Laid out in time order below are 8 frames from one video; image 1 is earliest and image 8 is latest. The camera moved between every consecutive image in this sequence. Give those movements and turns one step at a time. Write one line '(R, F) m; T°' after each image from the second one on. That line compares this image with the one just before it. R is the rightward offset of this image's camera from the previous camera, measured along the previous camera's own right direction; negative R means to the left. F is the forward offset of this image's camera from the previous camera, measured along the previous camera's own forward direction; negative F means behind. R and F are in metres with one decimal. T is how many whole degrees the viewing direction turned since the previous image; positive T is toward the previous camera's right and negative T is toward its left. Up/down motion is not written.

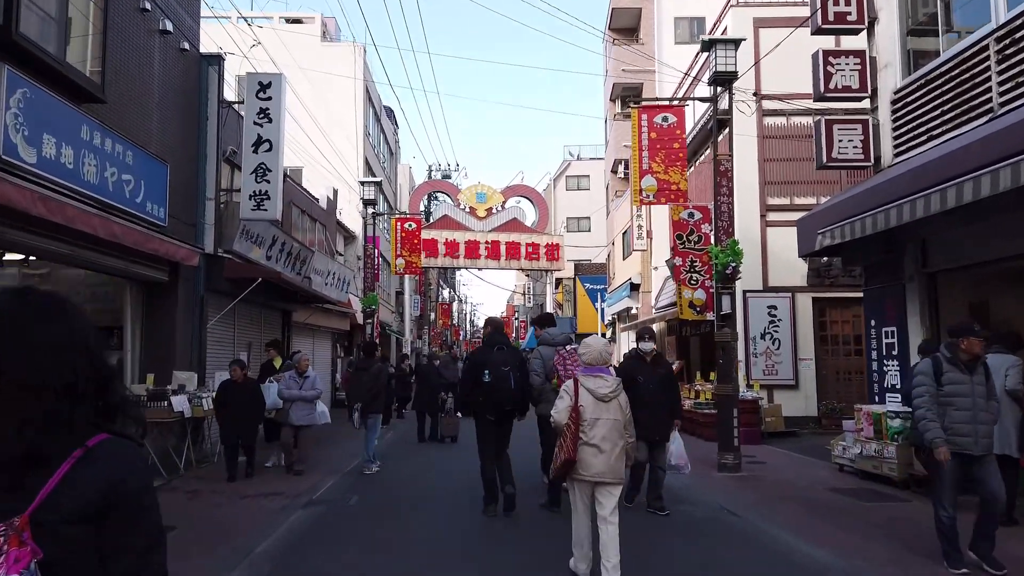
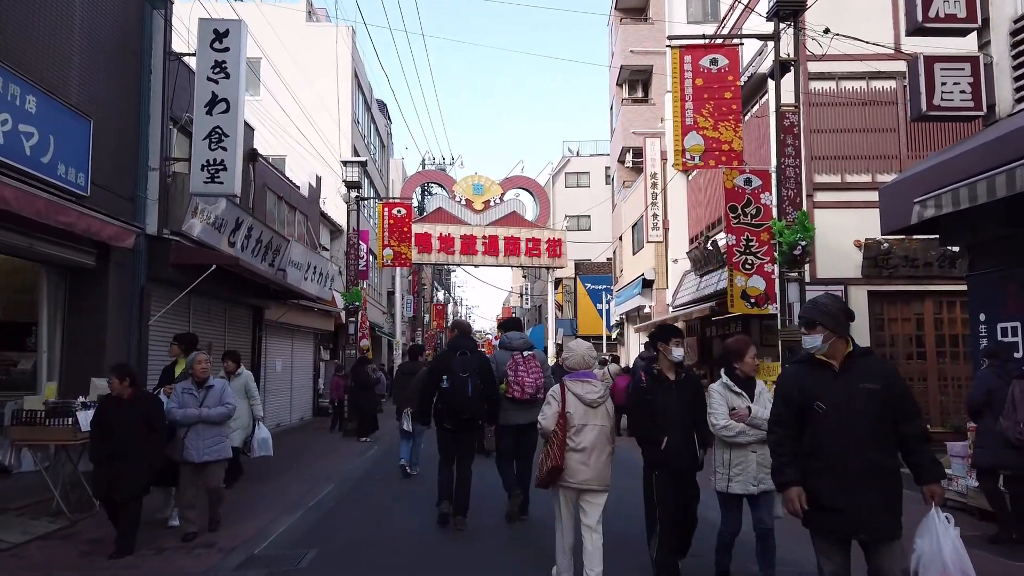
(-0.2, +2.4) m; 0°
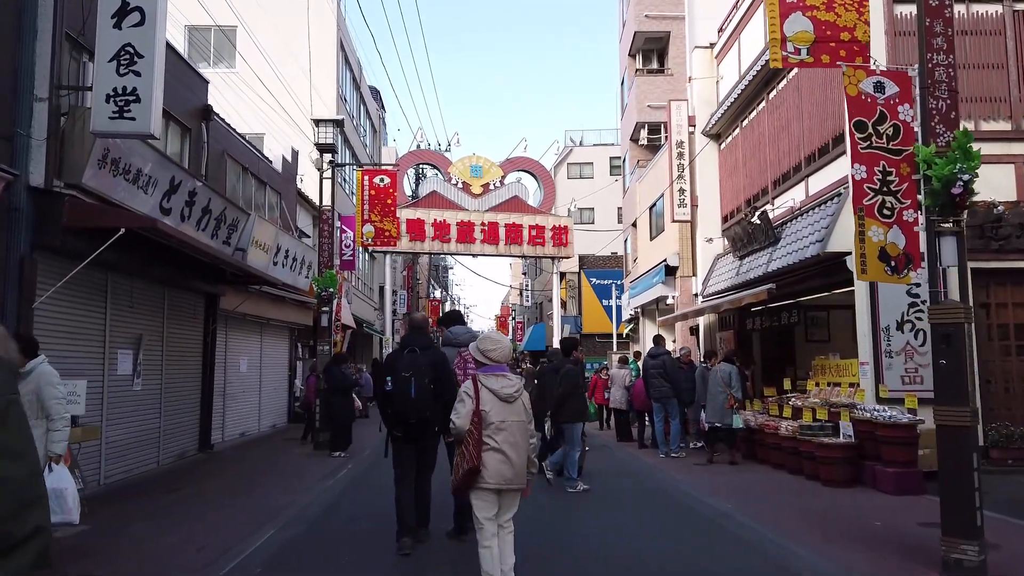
(-0.1, +2.9) m; 0°
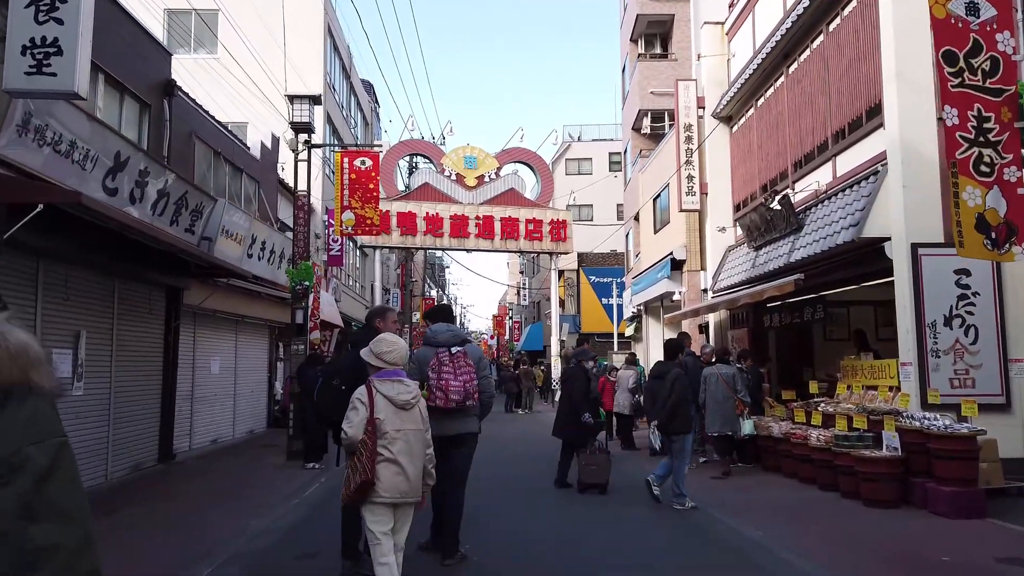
(+0.1, +1.4) m; 0°
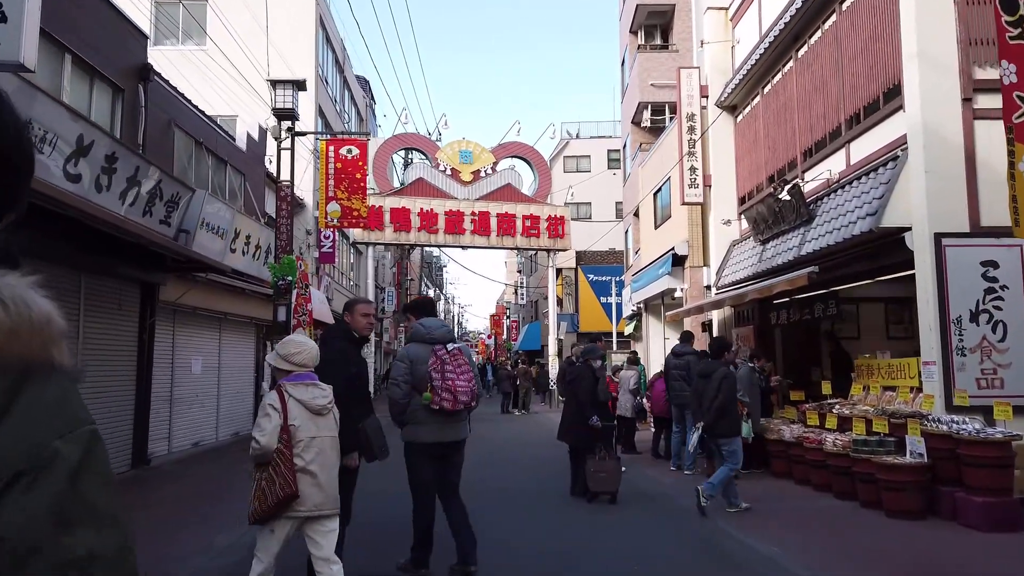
(+0.1, +0.7) m; 0°
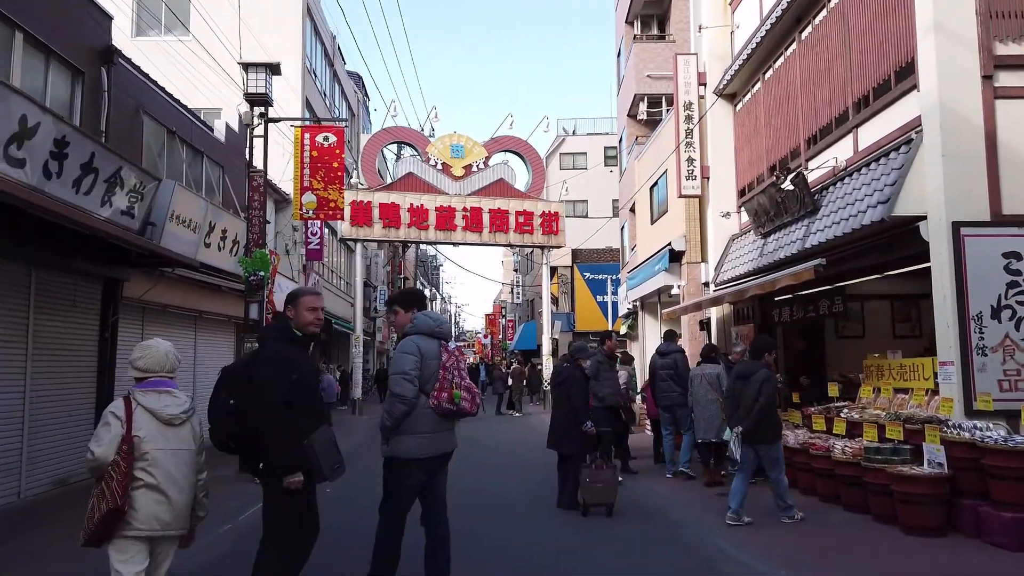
(+0.2, +0.7) m; 0°
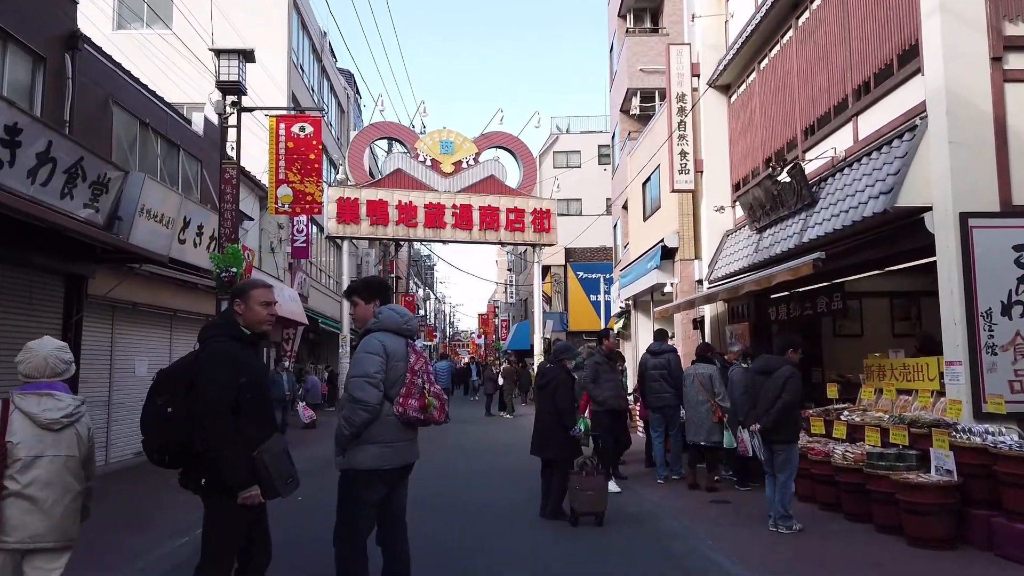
(+0.2, +0.5) m; 0°
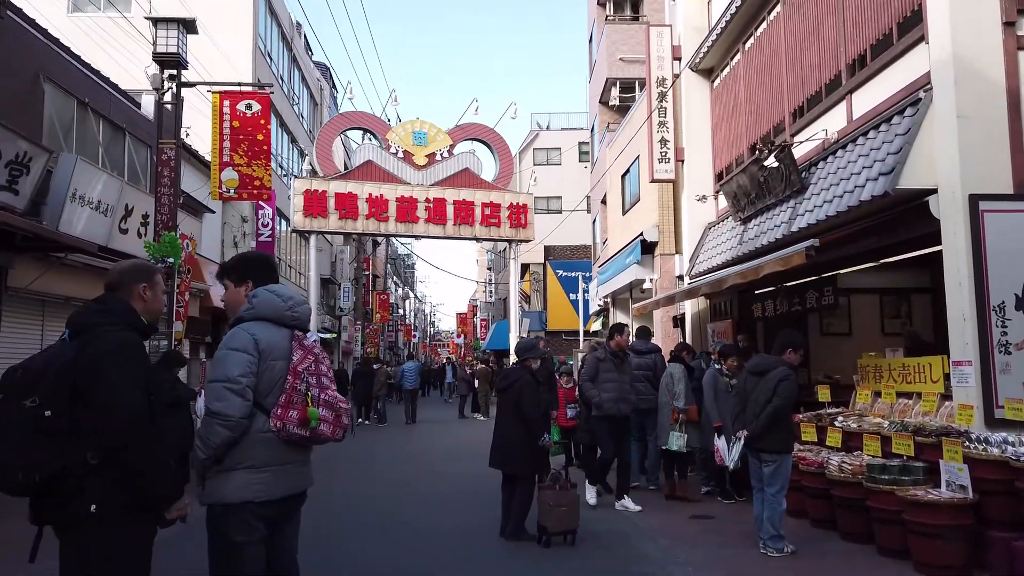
(+0.2, +0.9) m; +1°
